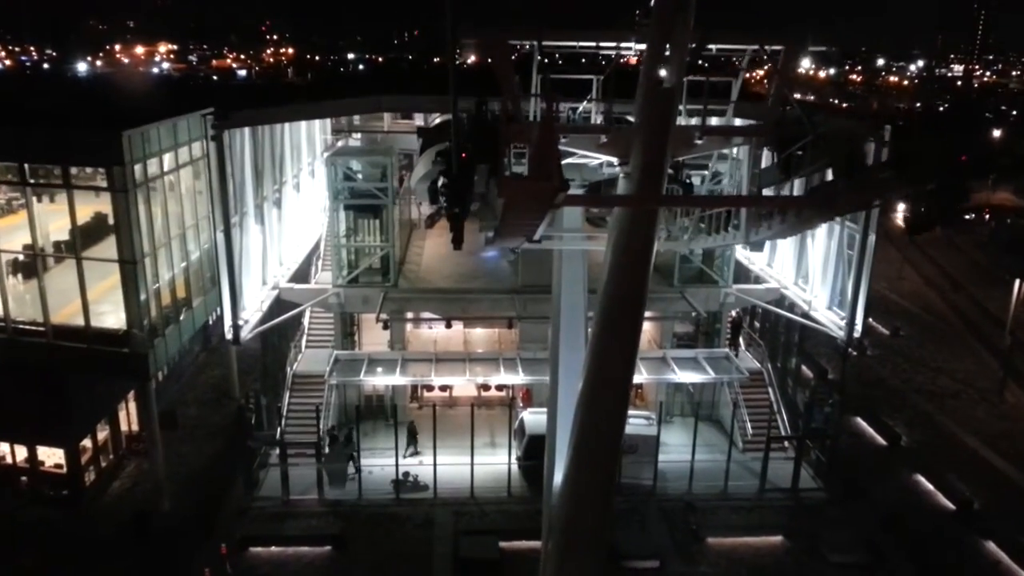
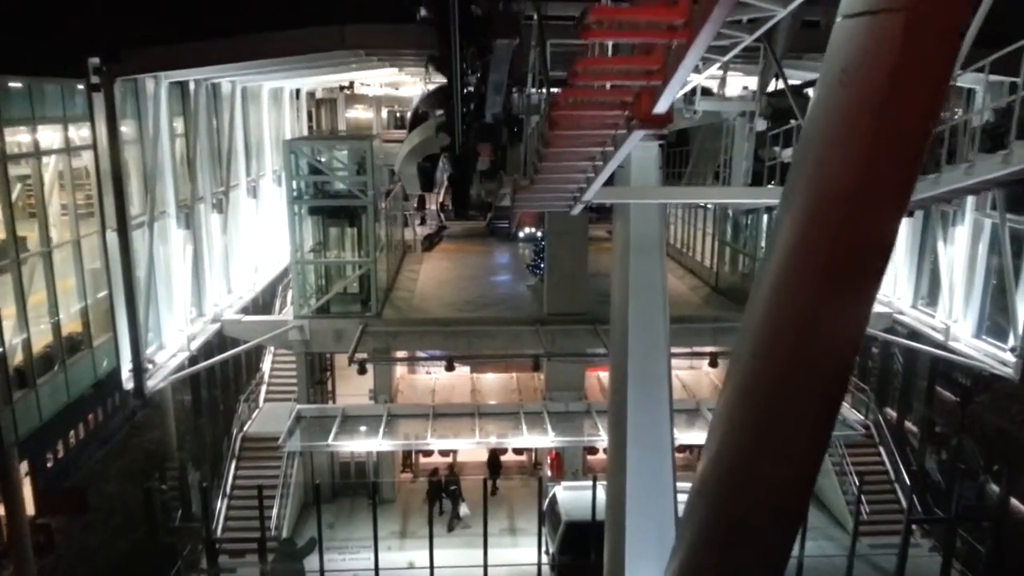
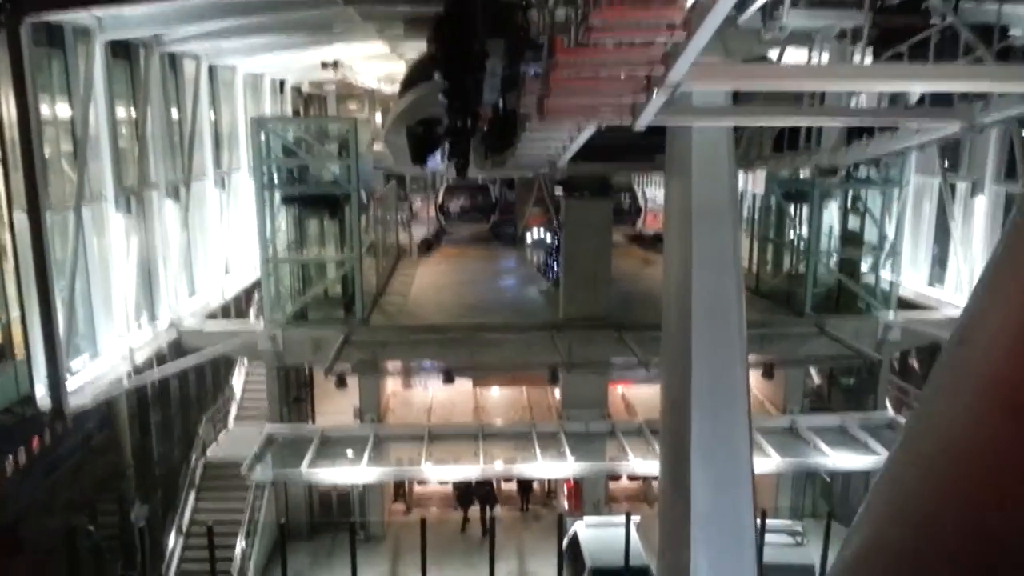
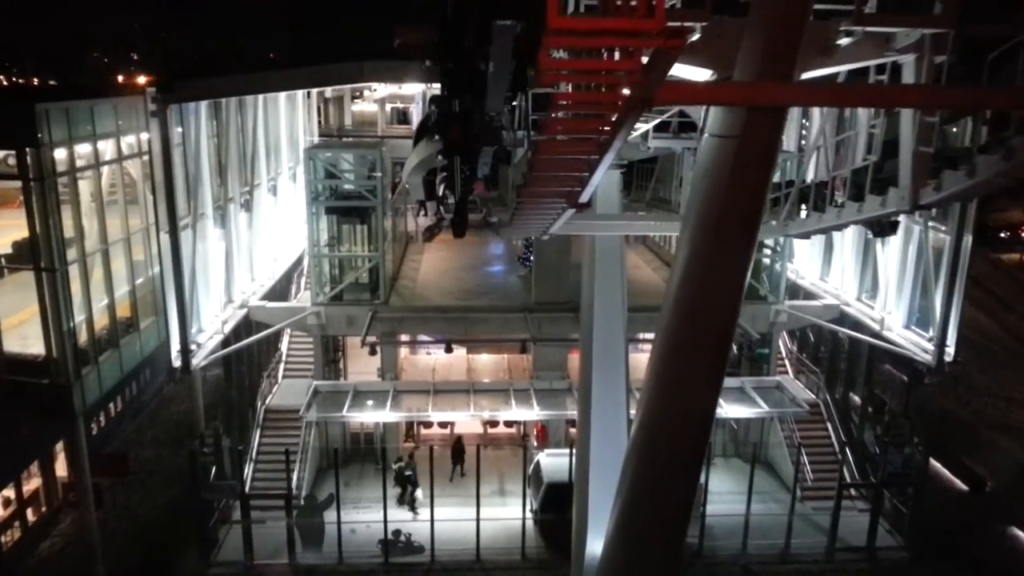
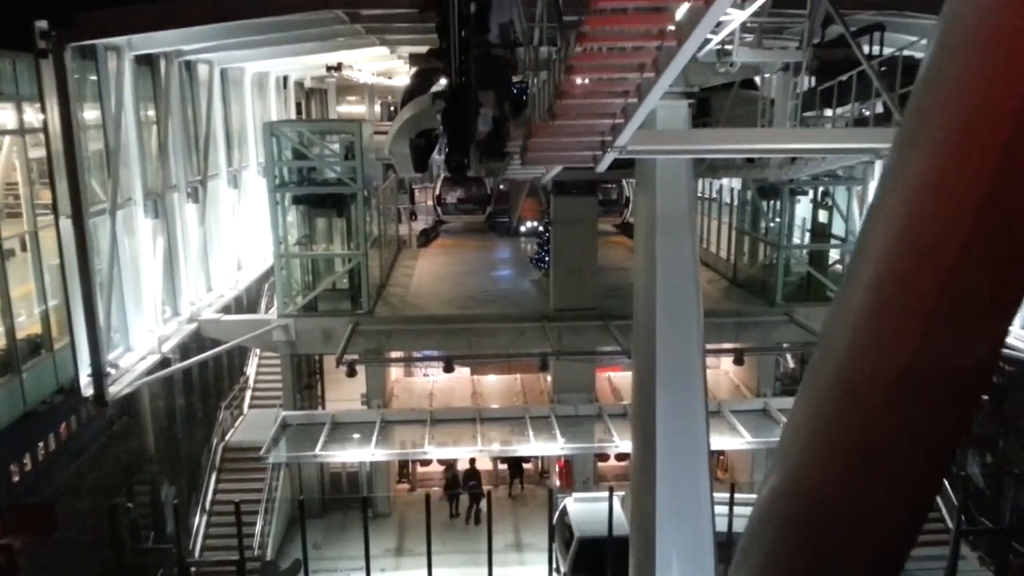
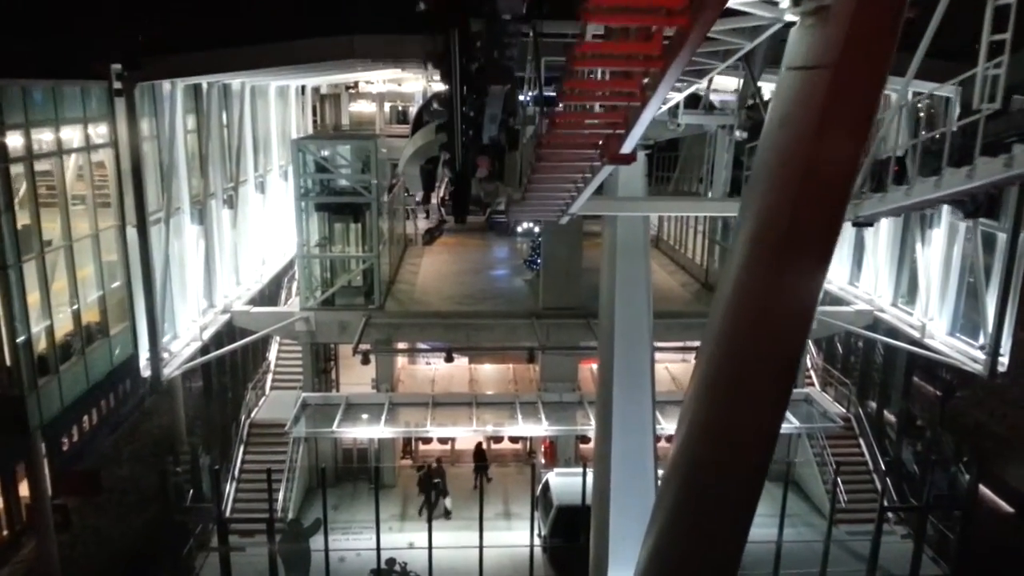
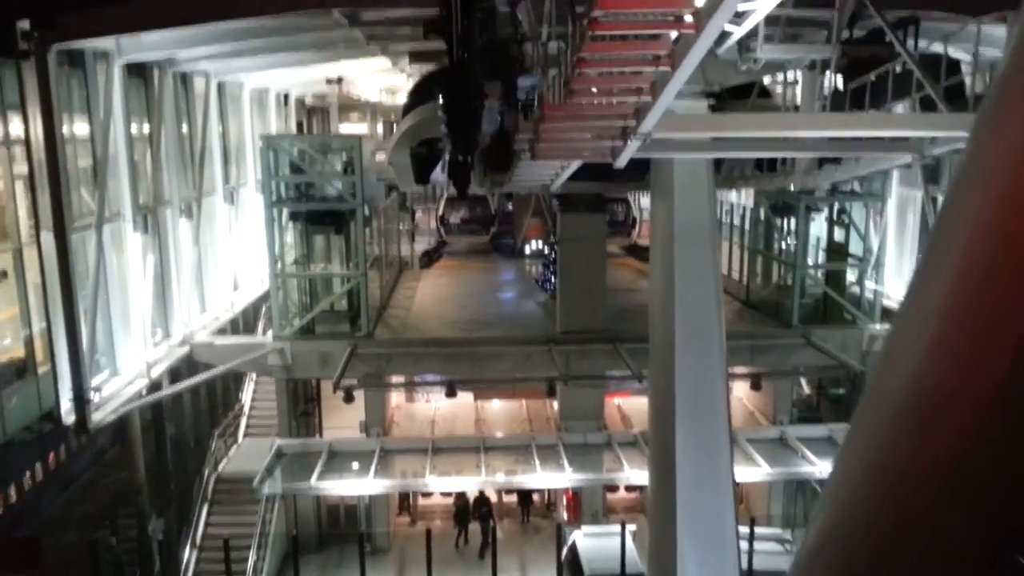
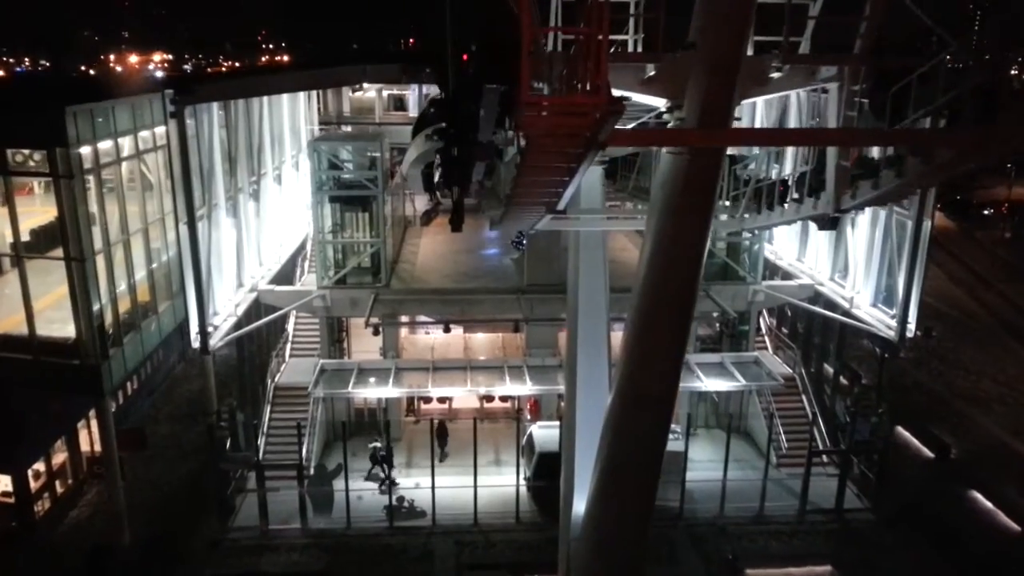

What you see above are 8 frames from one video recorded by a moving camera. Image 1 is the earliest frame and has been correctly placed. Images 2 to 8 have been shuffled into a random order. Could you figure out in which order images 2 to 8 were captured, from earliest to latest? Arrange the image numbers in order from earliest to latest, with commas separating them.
8, 4, 6, 2, 5, 7, 3
